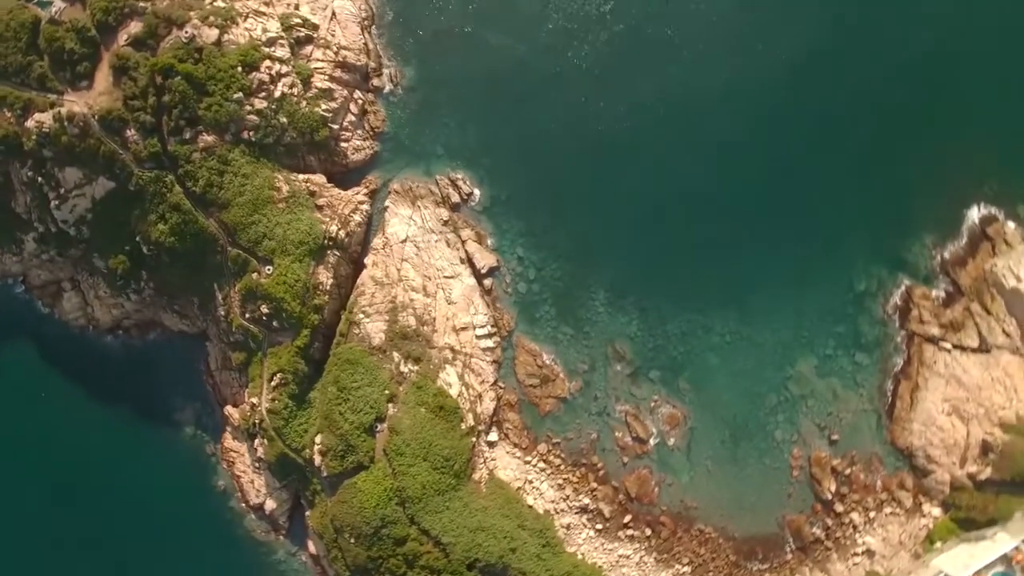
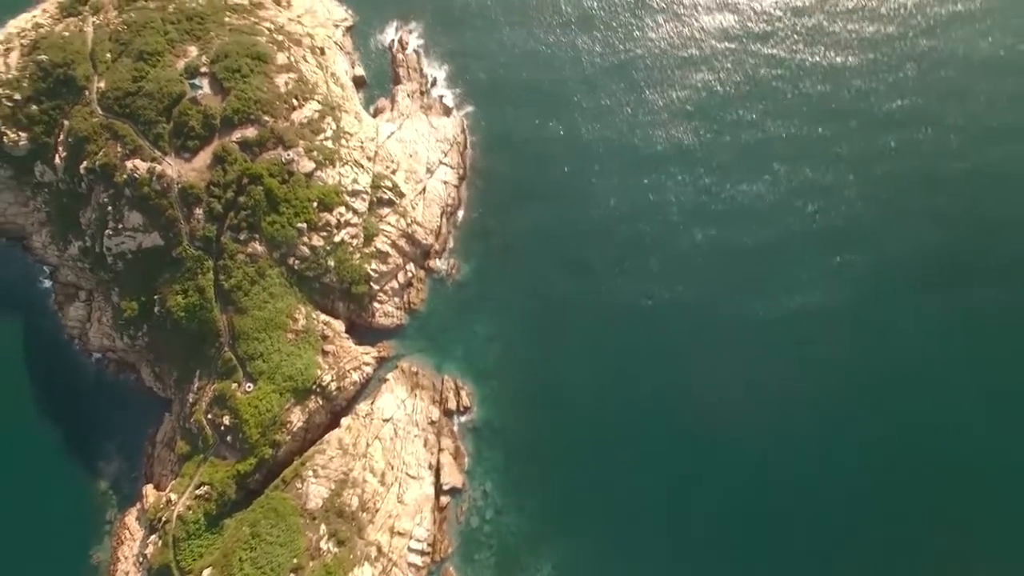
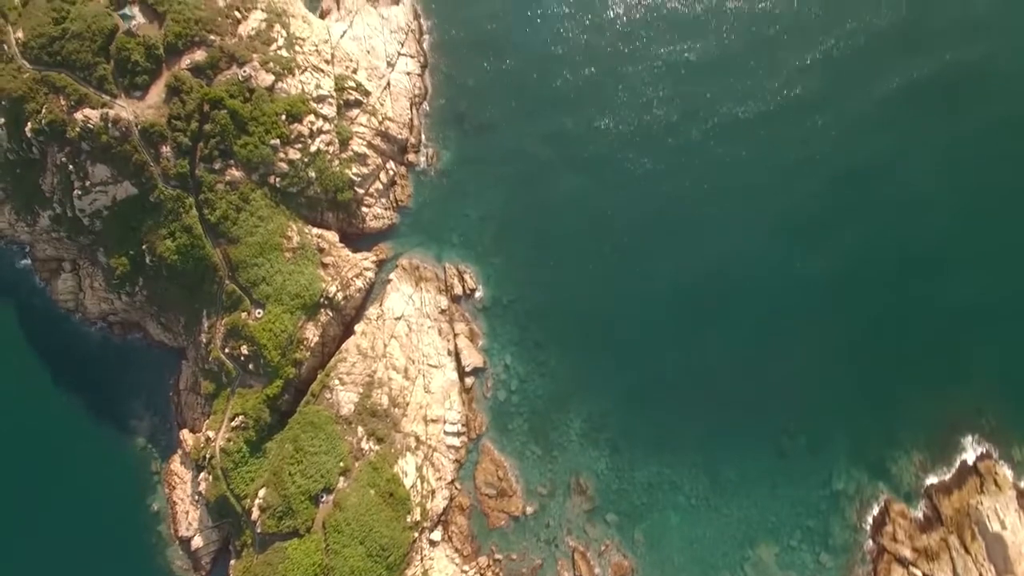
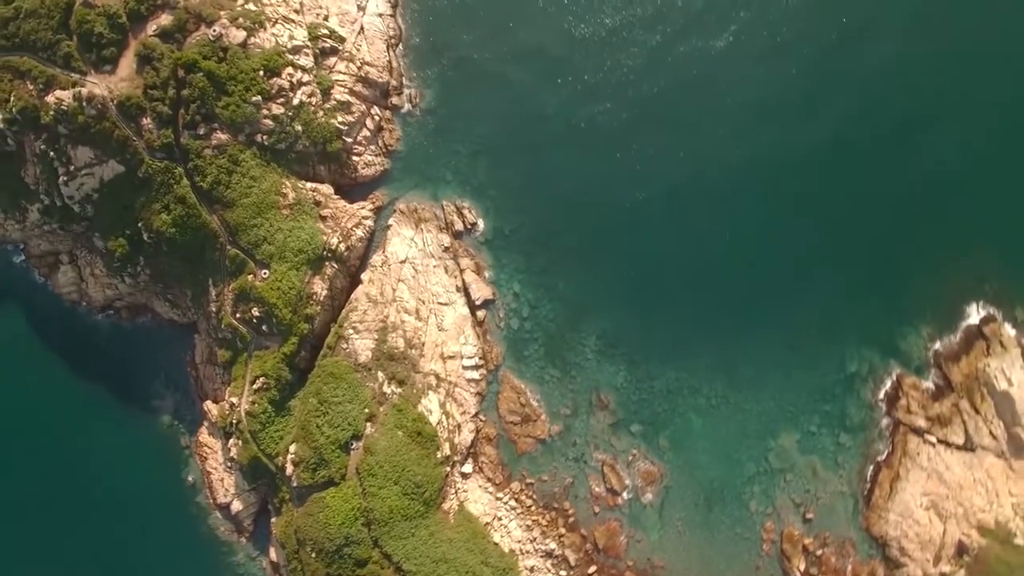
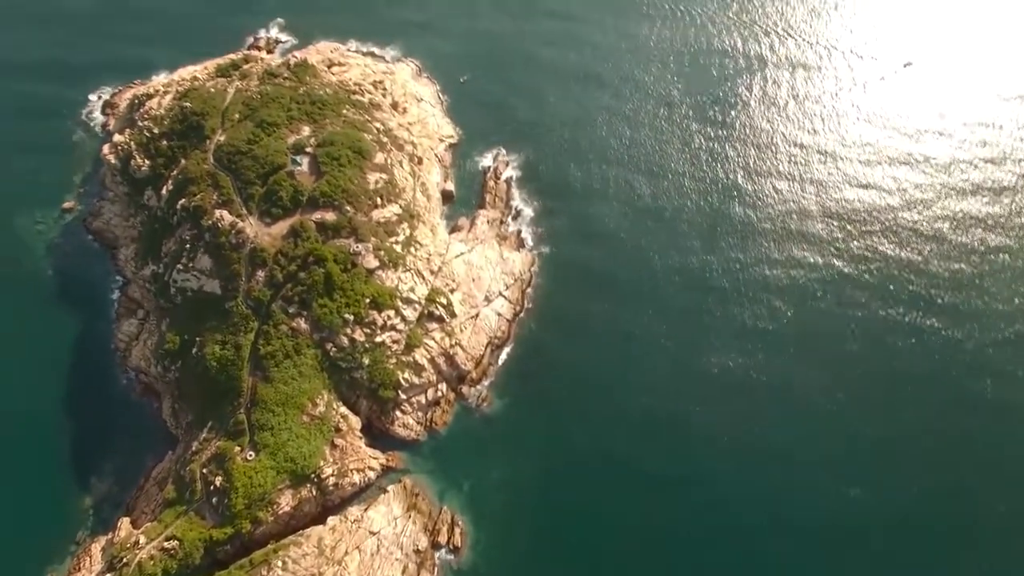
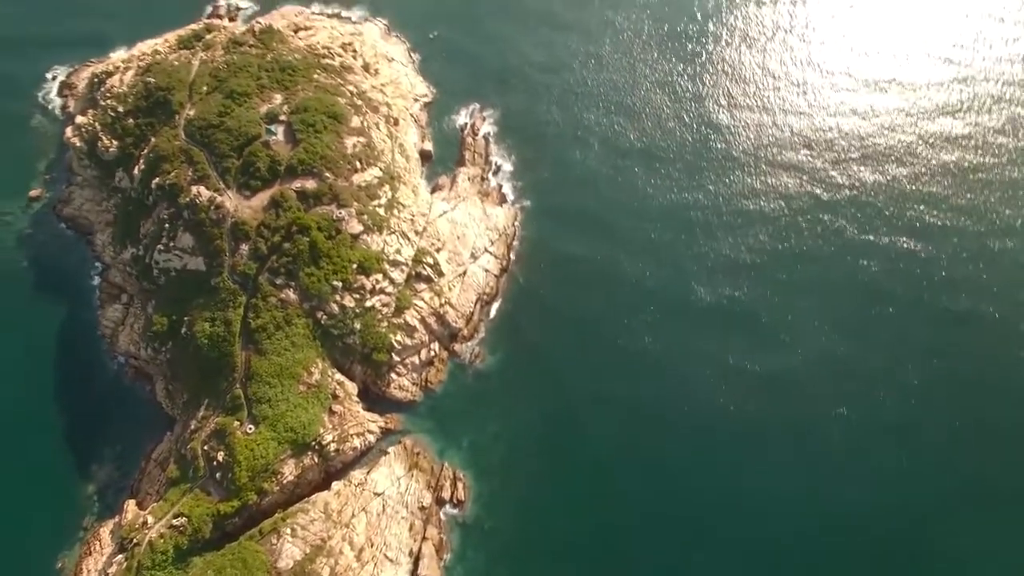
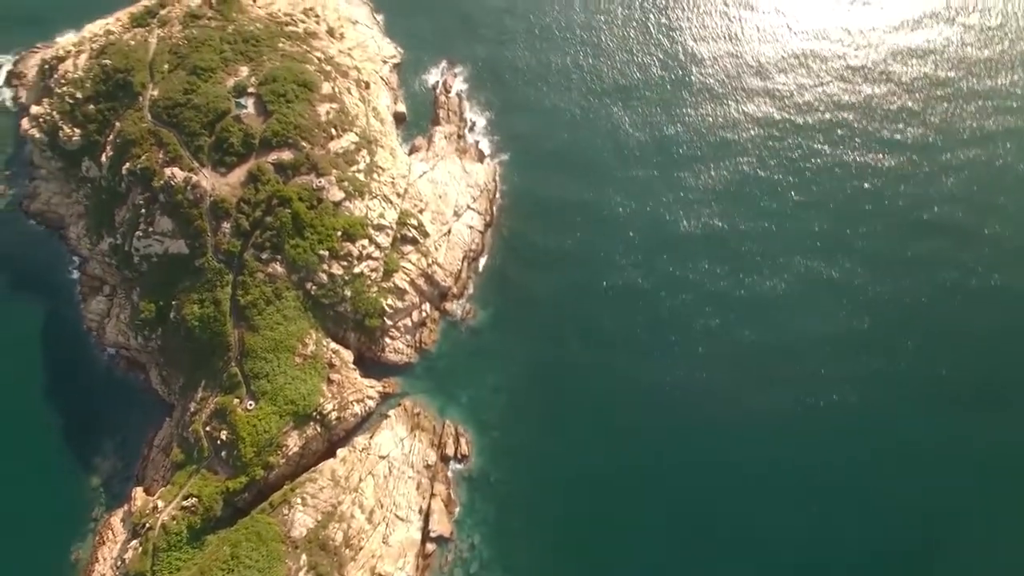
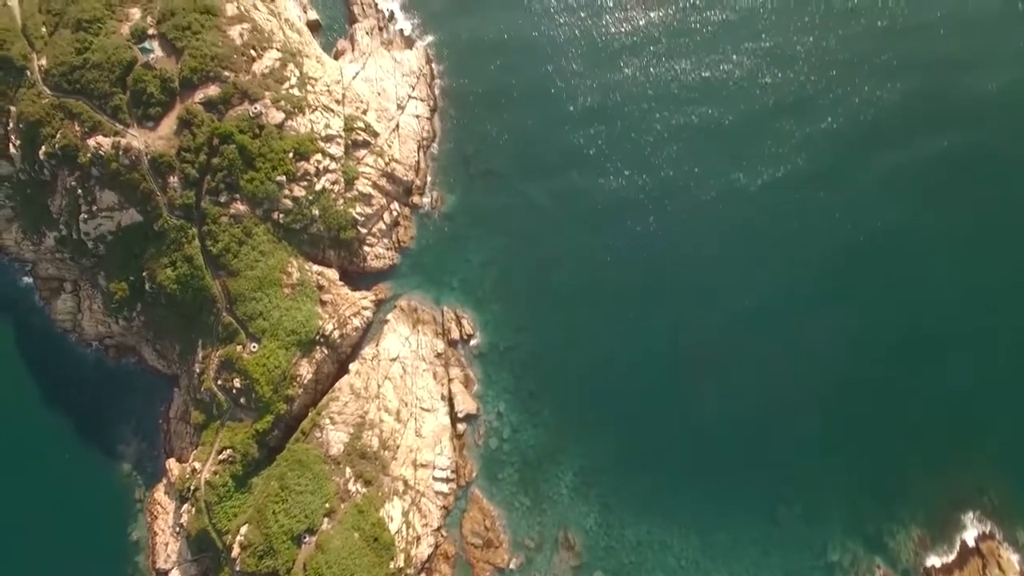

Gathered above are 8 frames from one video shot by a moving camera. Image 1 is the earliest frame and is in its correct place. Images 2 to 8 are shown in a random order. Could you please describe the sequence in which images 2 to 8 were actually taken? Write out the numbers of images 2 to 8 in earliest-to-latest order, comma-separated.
4, 3, 8, 2, 7, 6, 5
